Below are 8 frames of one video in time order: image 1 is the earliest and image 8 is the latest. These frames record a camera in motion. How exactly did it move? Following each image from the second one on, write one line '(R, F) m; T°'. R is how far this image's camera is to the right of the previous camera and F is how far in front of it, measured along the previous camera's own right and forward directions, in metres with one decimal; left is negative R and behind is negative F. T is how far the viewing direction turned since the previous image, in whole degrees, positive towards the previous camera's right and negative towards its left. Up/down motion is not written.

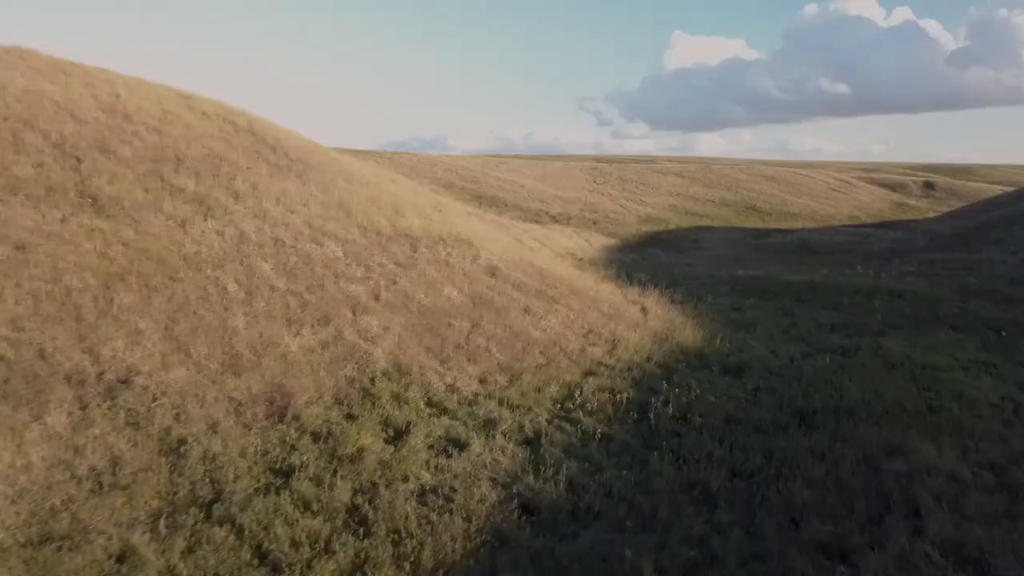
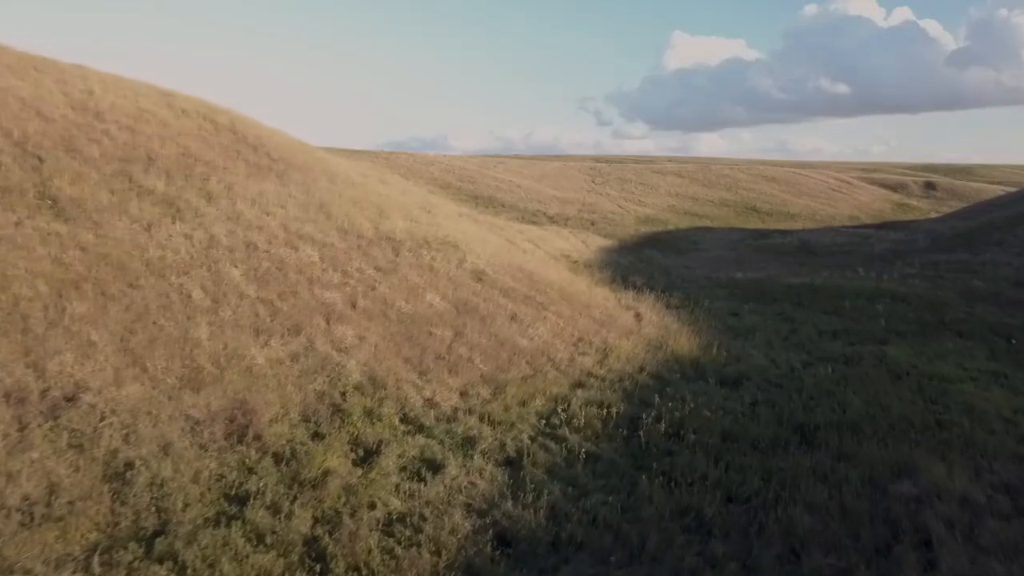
(+0.3, +0.6) m; 0°
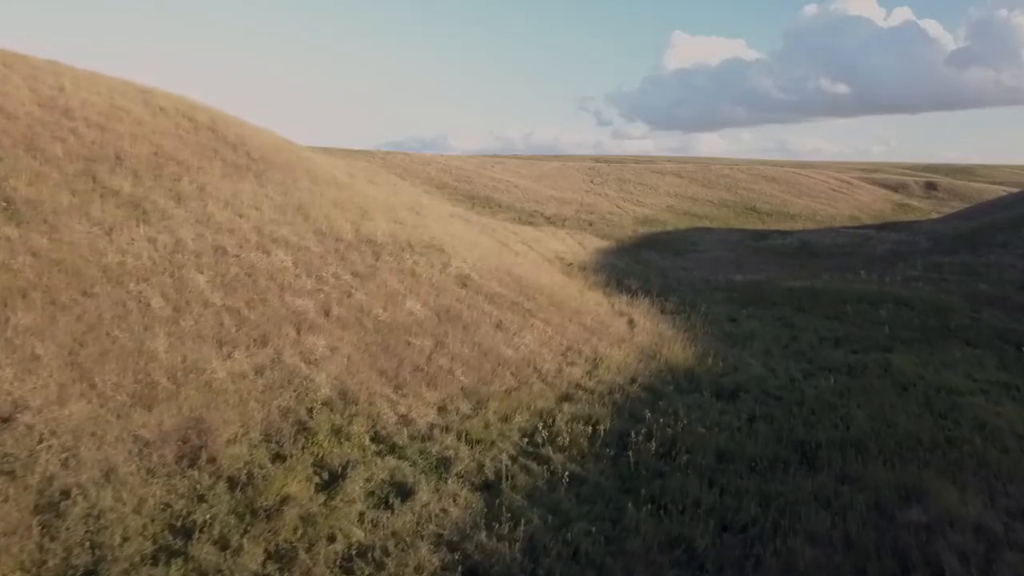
(+0.3, +0.6) m; 0°
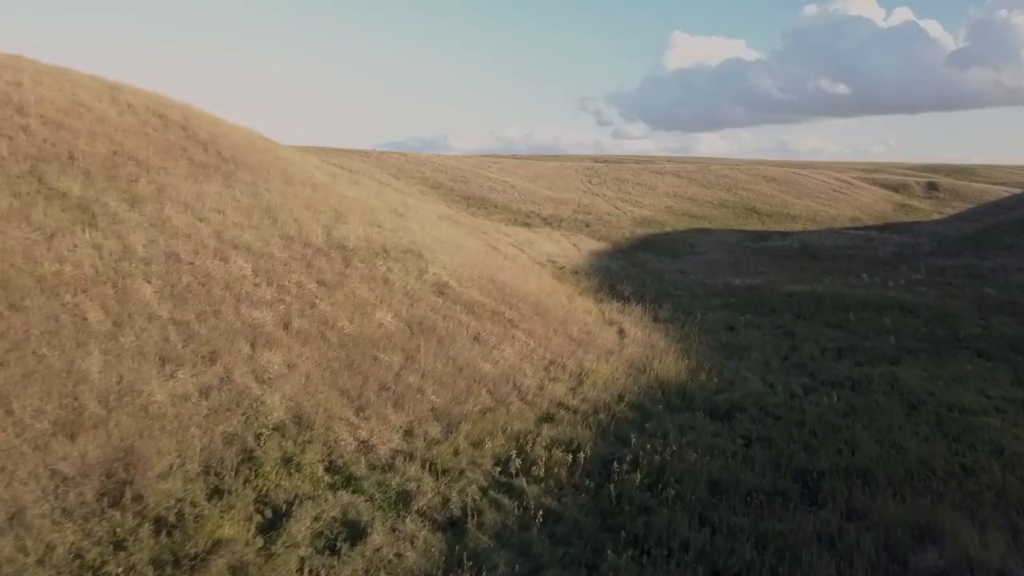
(+0.4, +0.8) m; 0°
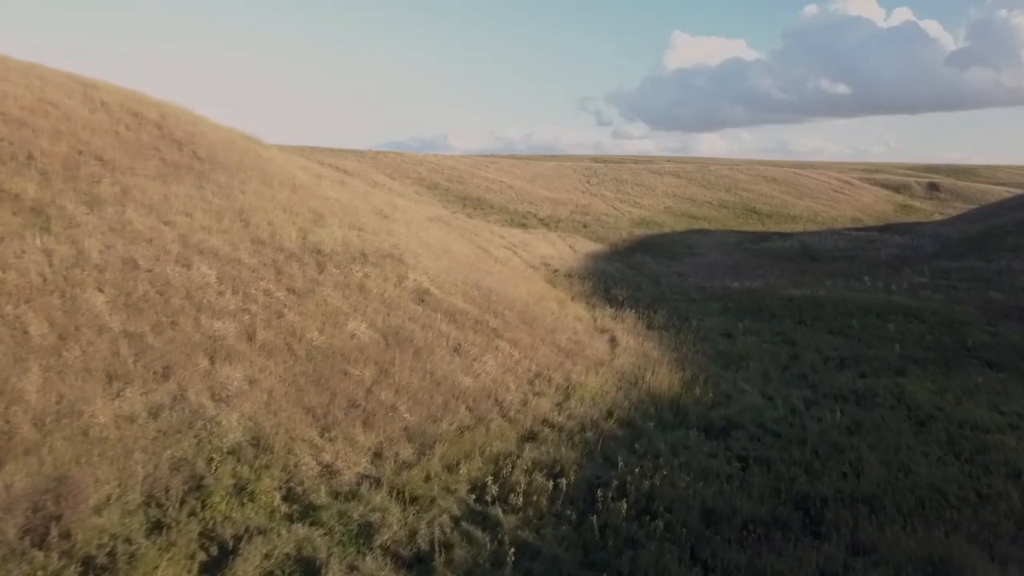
(+0.3, +0.6) m; 0°
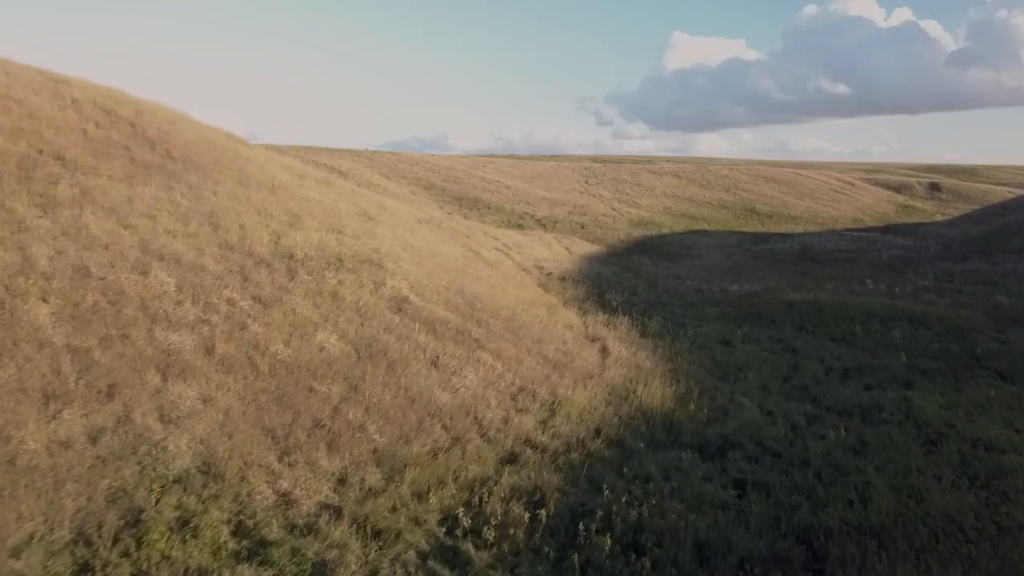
(+0.3, +0.6) m; 0°
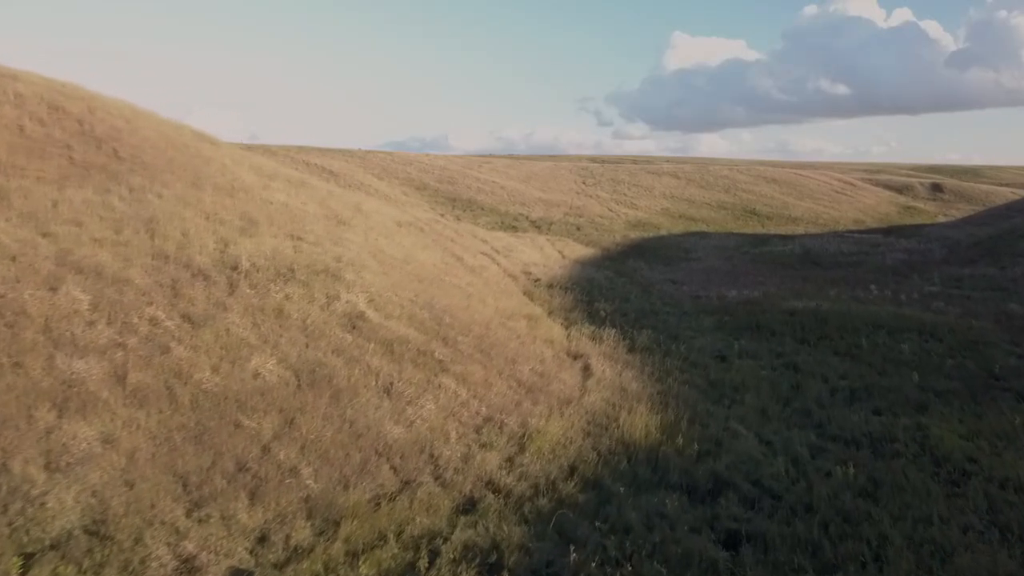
(+0.5, +1.1) m; 0°
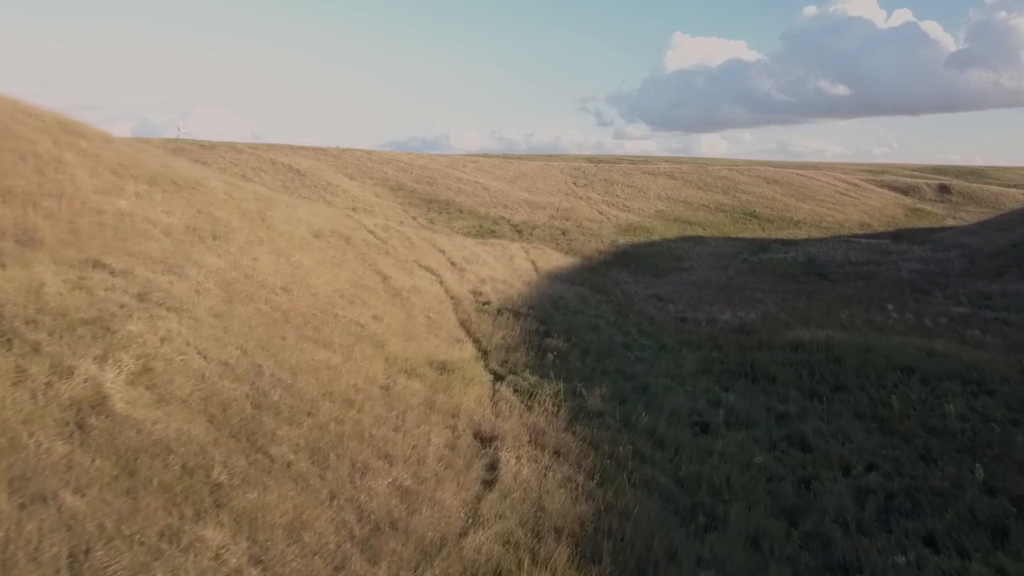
(+1.5, +3.5) m; 0°
